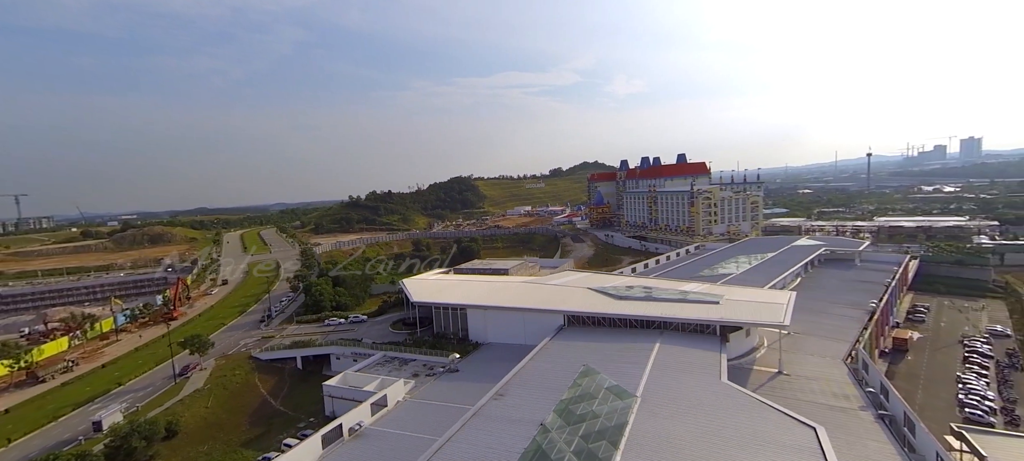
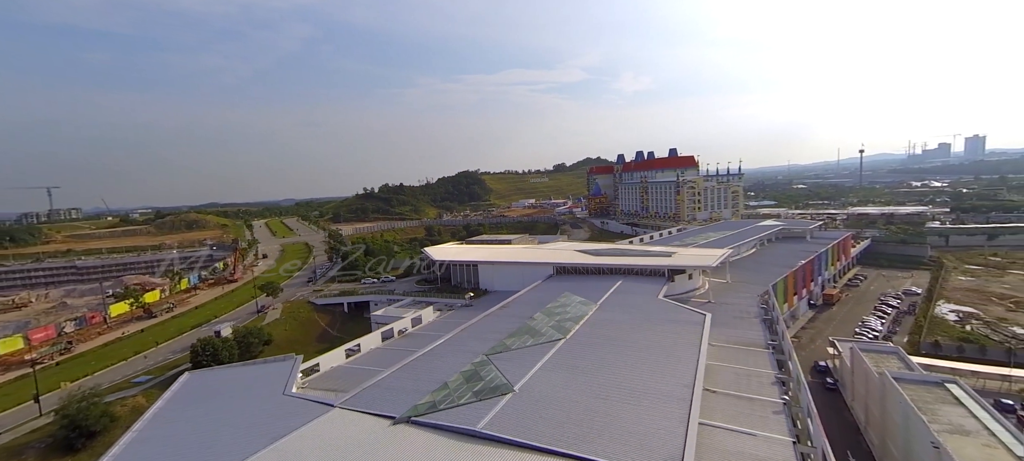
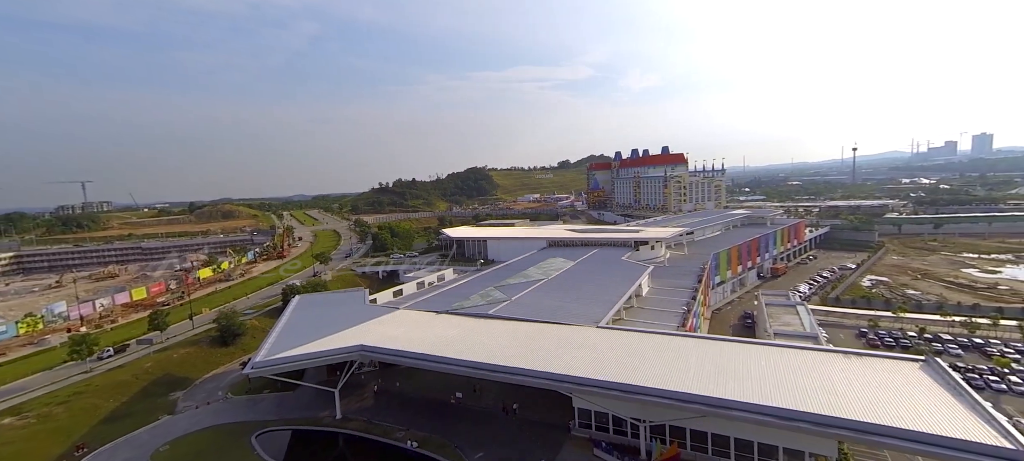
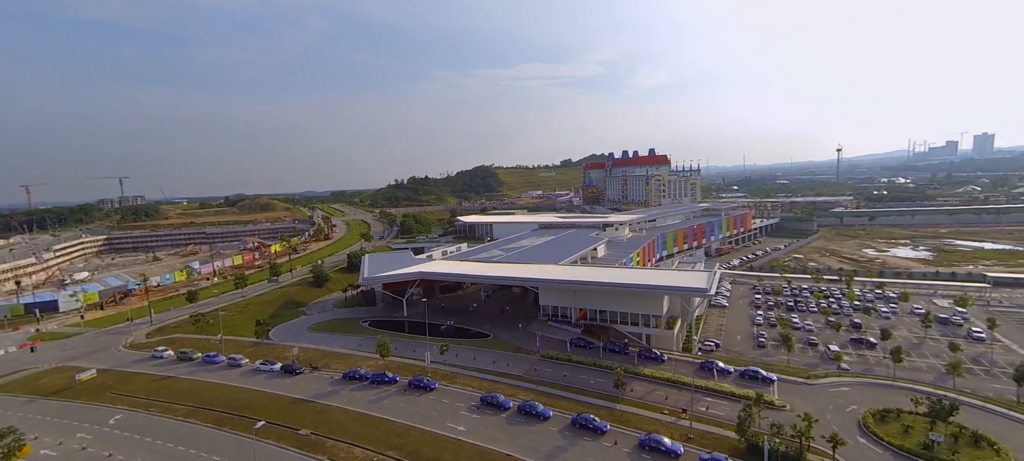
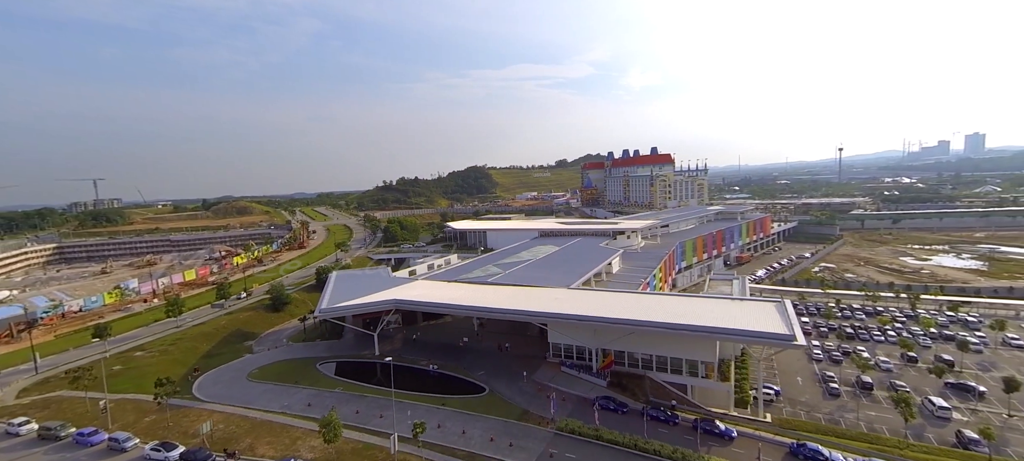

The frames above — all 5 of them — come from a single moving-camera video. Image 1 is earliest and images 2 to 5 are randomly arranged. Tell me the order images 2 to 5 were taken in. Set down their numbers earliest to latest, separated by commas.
2, 3, 5, 4
